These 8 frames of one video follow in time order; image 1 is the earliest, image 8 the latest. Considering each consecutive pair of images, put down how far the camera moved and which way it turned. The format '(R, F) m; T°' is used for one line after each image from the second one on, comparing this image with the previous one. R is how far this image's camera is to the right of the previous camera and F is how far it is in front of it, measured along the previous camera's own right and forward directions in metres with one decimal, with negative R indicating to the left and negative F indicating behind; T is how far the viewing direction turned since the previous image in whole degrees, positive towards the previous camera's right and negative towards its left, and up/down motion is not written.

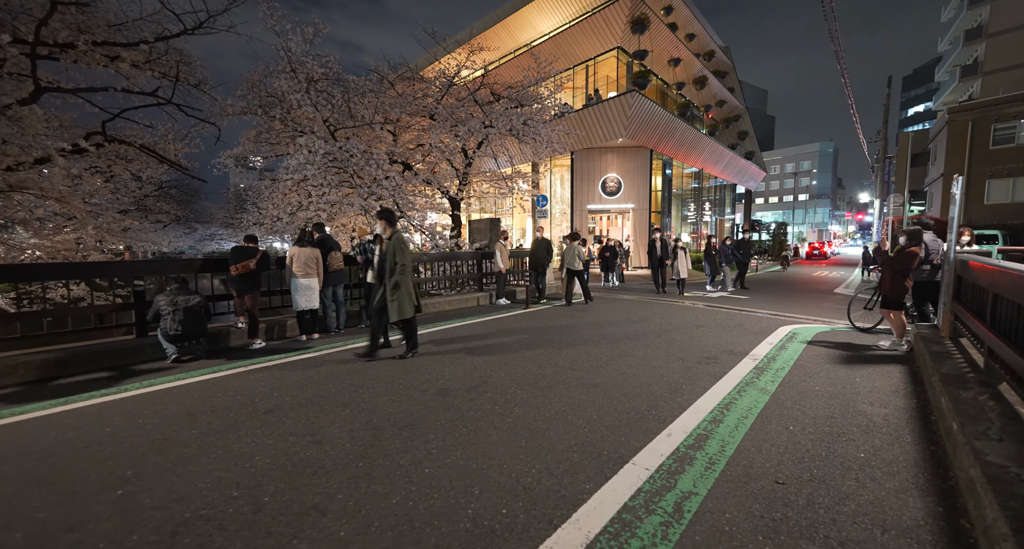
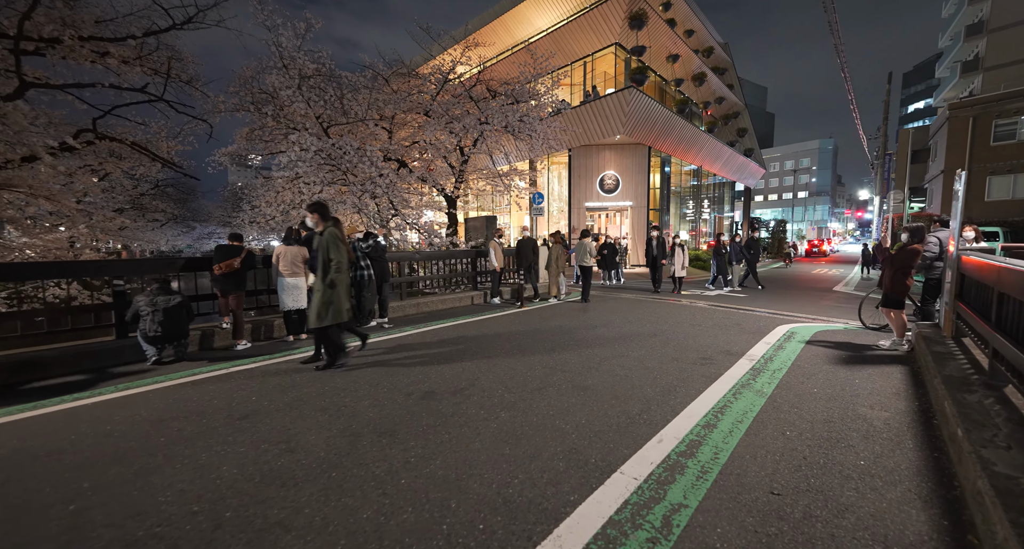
(+0.1, +0.1) m; 0°
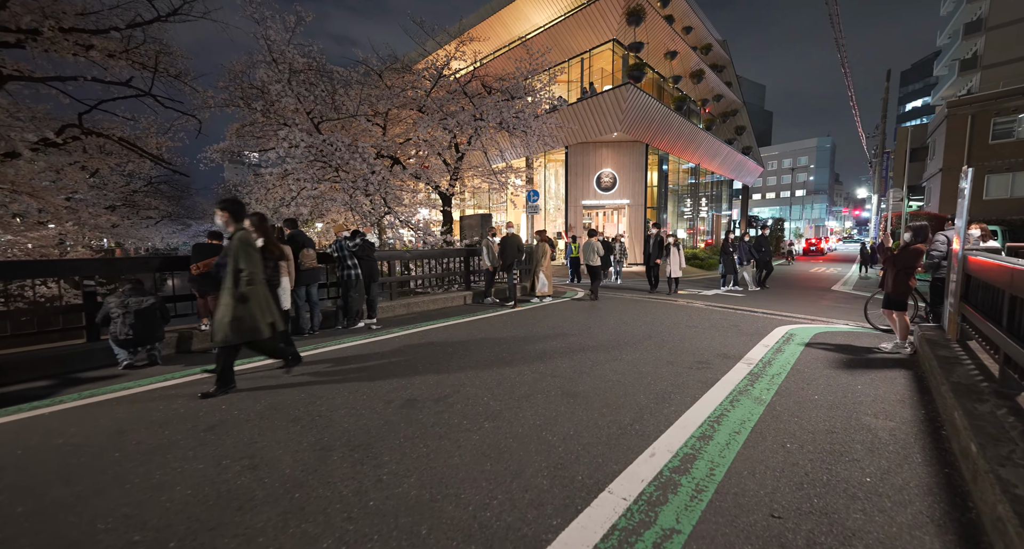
(+0.1, +0.2) m; 0°
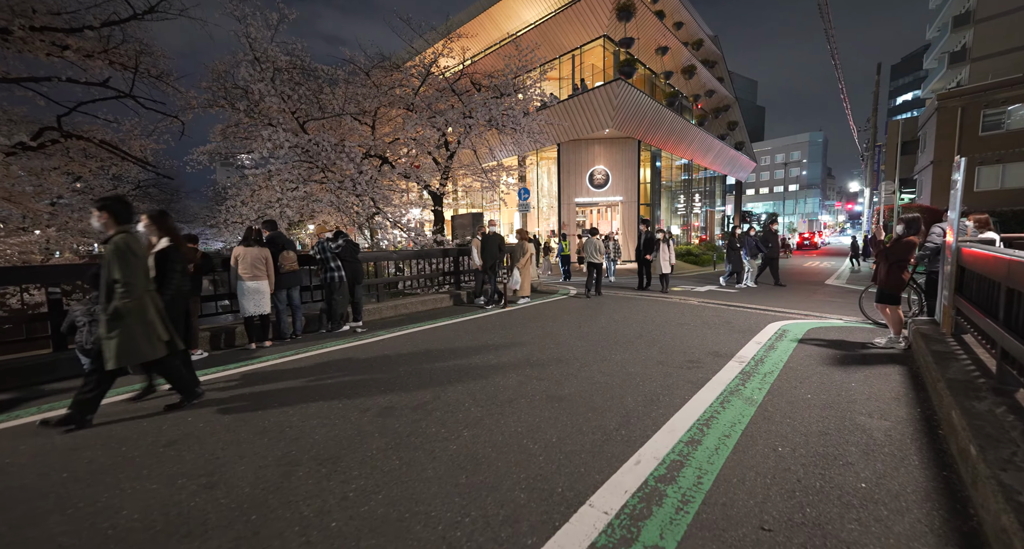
(+0.1, +0.1) m; +1°
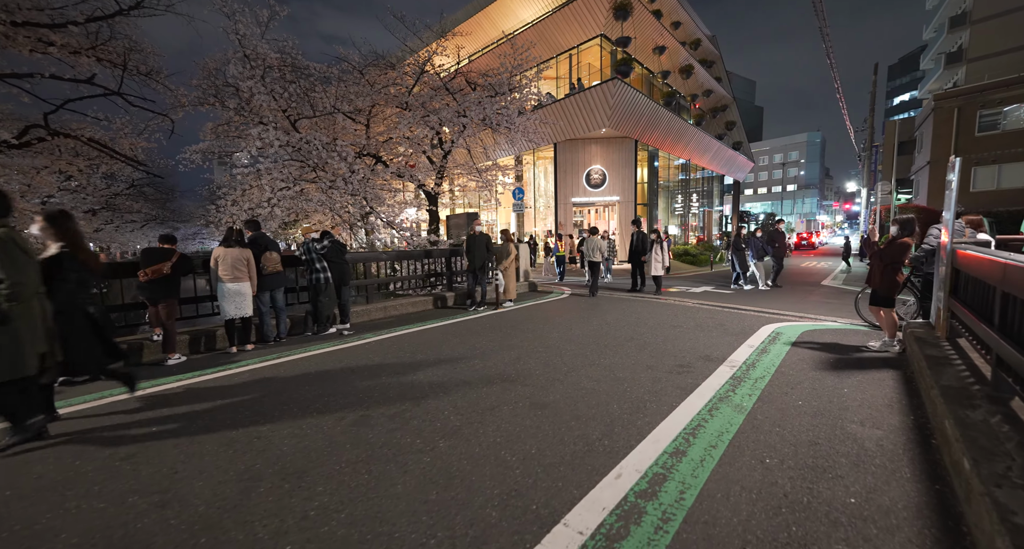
(+0.1, +0.1) m; 0°
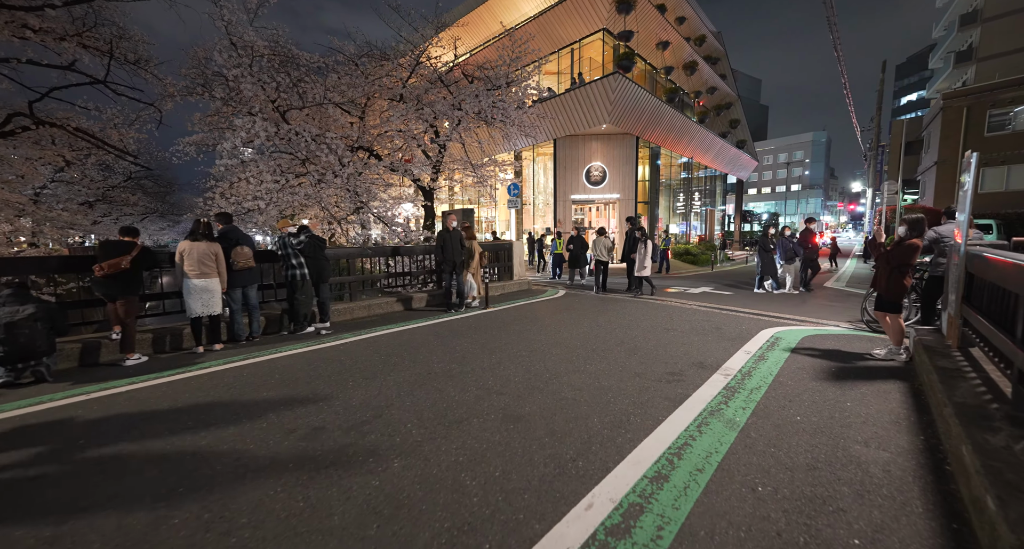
(+0.2, +0.3) m; 0°
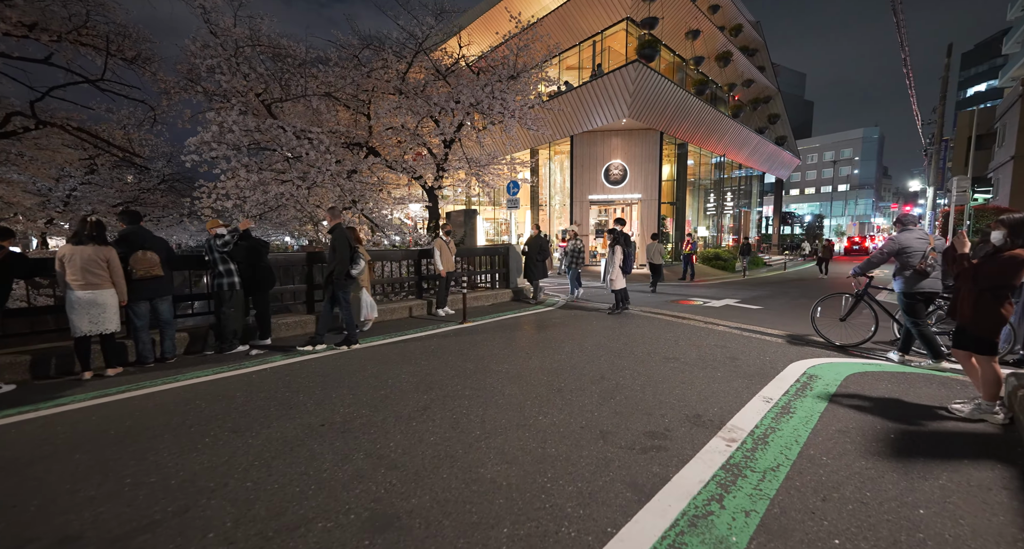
(+0.8, +1.1) m; -4°
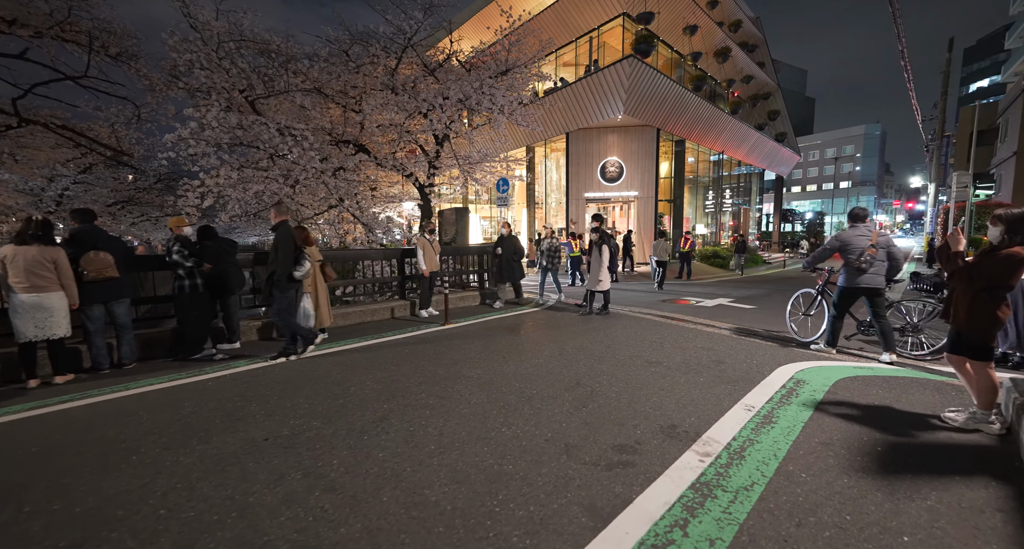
(+0.3, +0.2) m; 0°
